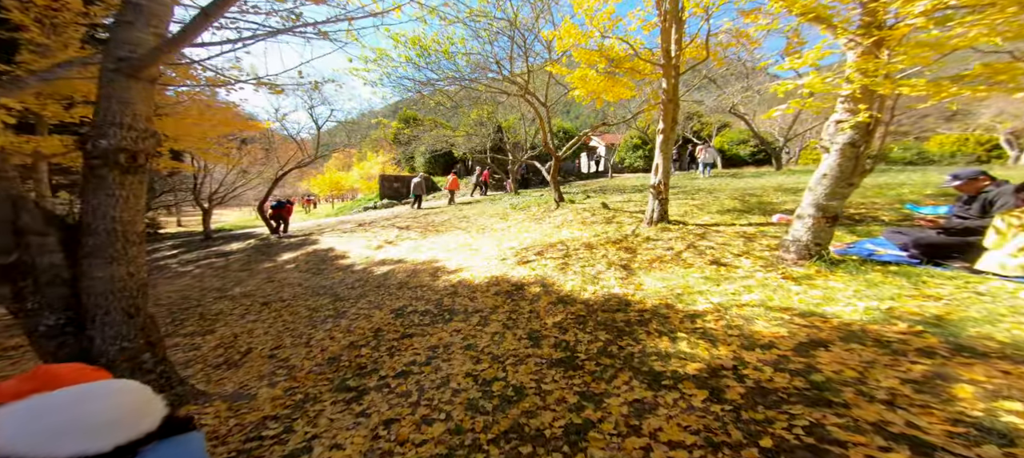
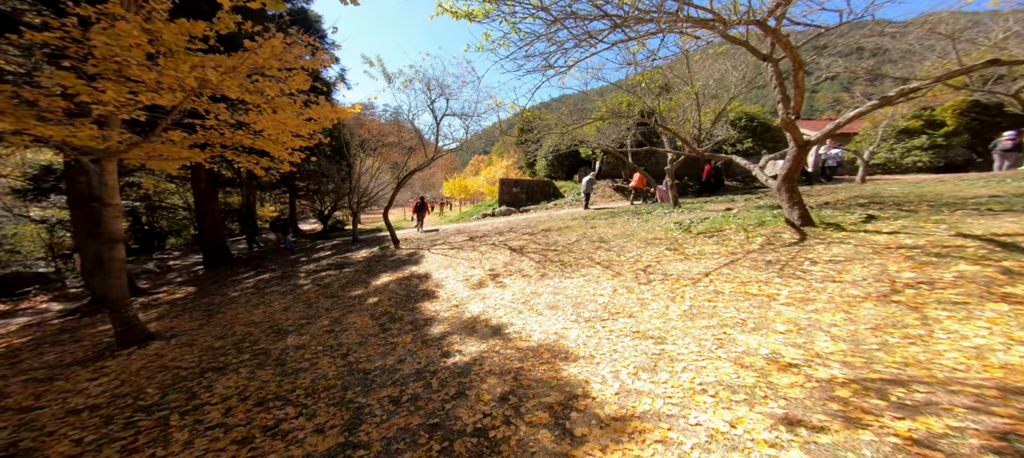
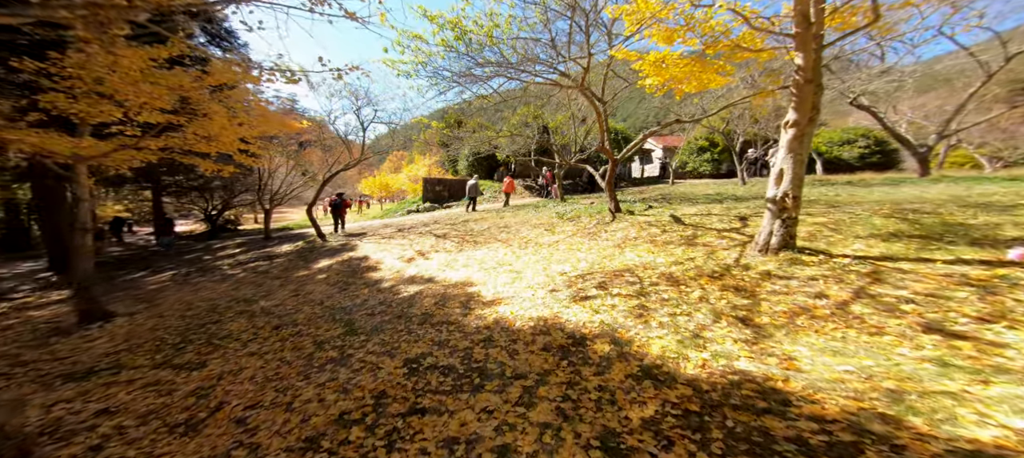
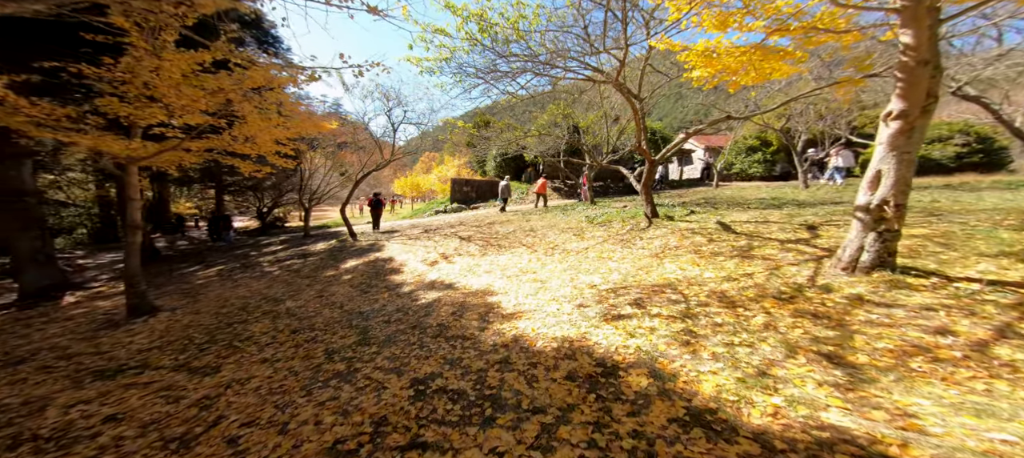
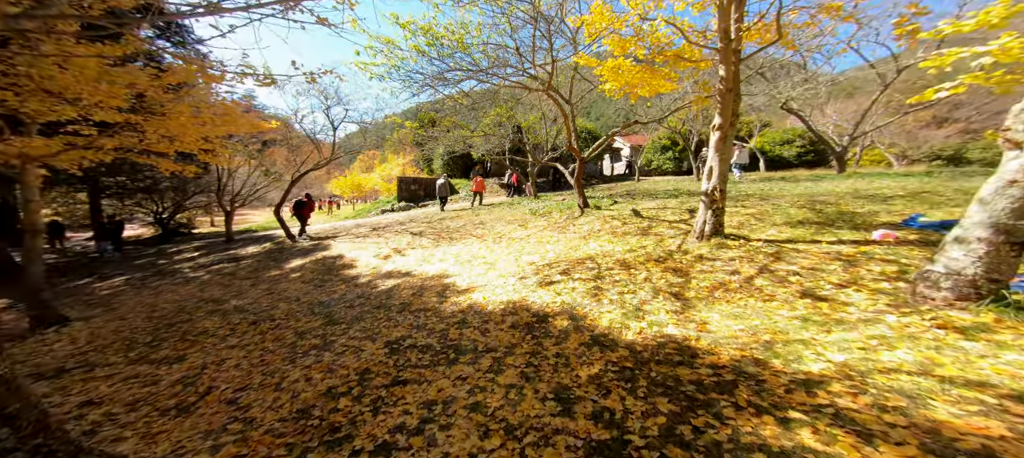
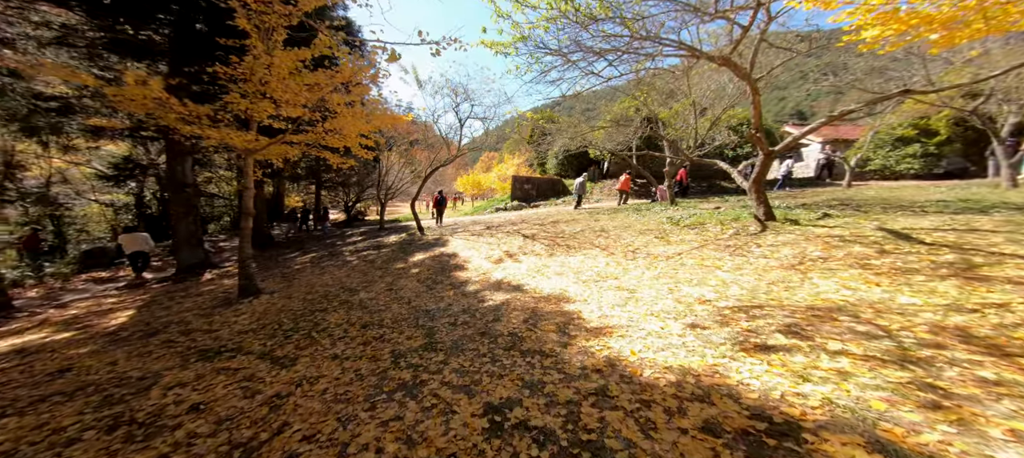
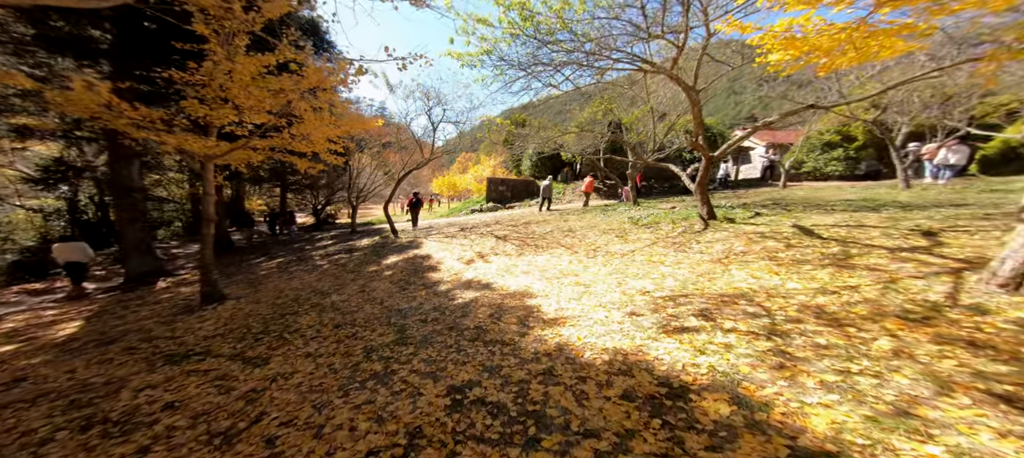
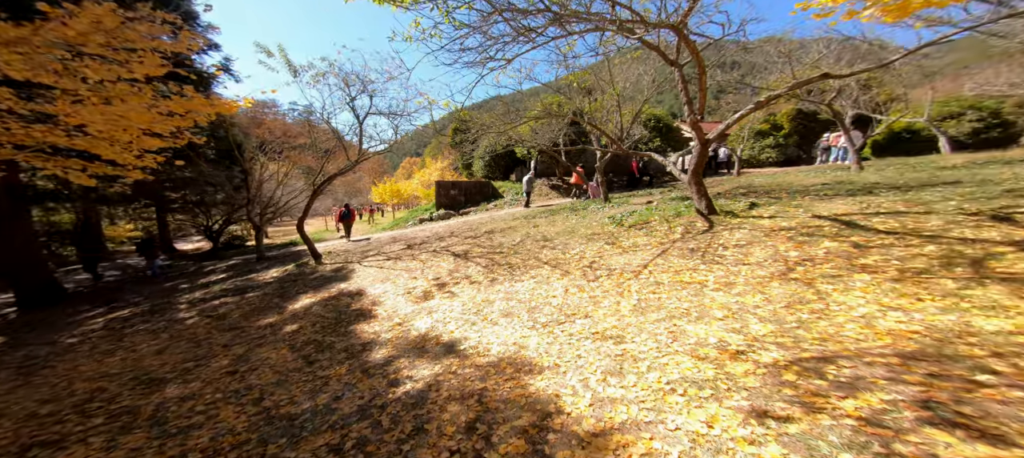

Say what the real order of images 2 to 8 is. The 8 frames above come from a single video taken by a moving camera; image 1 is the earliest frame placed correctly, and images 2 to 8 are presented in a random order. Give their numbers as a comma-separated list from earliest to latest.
5, 3, 4, 7, 6, 2, 8
